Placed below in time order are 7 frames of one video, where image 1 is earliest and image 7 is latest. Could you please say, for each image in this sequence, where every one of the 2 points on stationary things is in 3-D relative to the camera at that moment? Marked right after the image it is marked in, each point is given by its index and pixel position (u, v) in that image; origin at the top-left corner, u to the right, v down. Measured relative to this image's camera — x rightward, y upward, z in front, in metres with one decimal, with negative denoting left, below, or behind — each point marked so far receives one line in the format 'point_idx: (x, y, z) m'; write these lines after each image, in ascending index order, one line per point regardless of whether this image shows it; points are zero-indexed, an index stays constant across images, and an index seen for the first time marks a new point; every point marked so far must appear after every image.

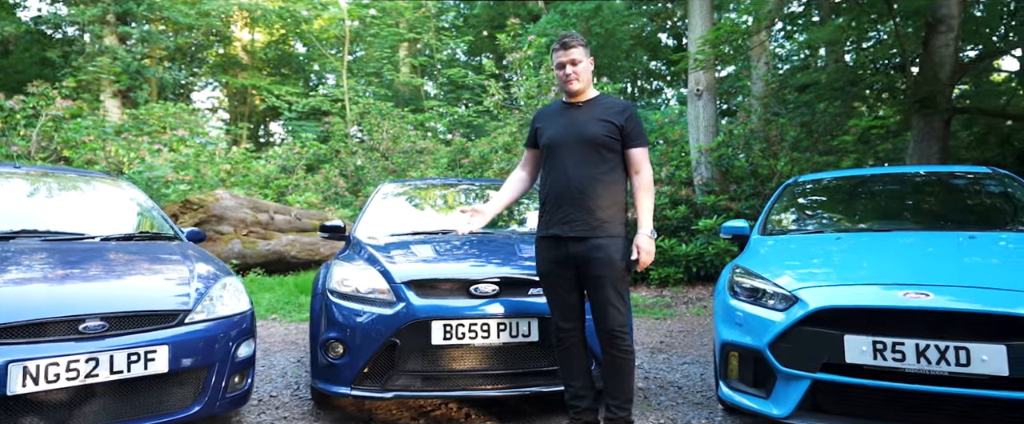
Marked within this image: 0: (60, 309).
0: (-1.5, -0.3, +2.2) m
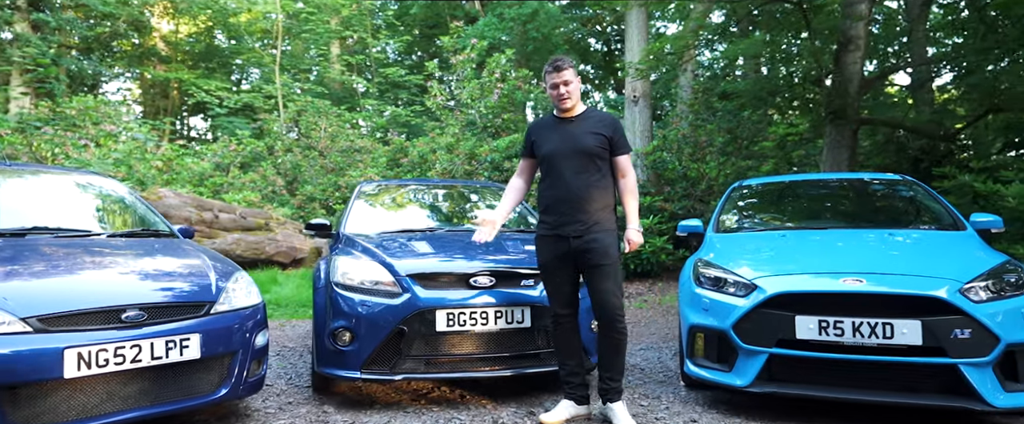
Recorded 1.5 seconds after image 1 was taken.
0: (-1.5, -0.3, +2.4) m
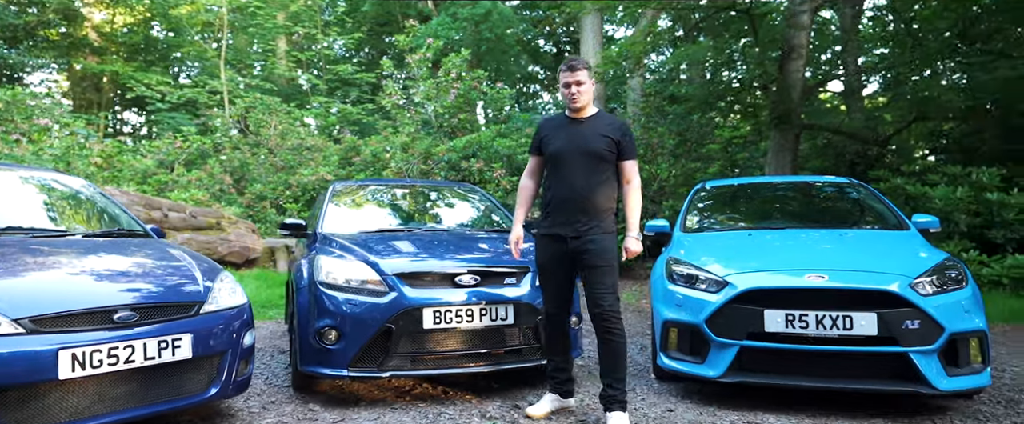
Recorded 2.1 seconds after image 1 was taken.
0: (-1.5, -0.3, +2.4) m
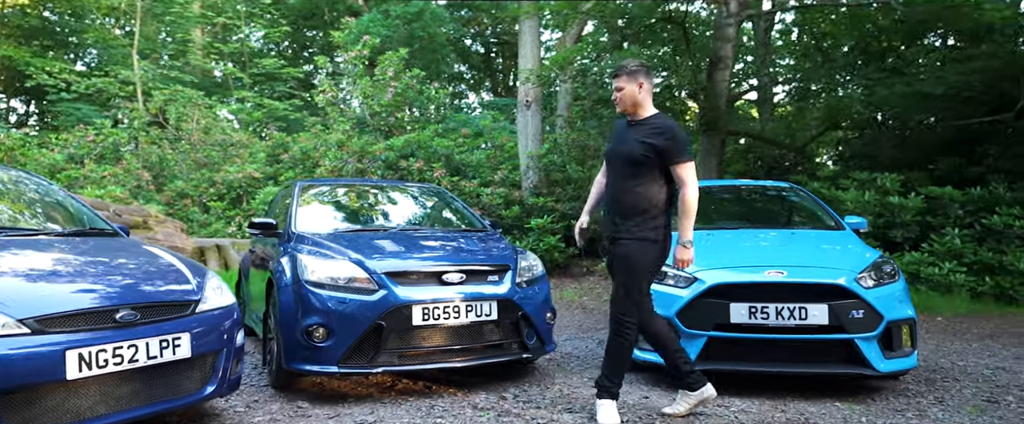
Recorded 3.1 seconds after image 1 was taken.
0: (-1.5, -0.3, +2.3) m
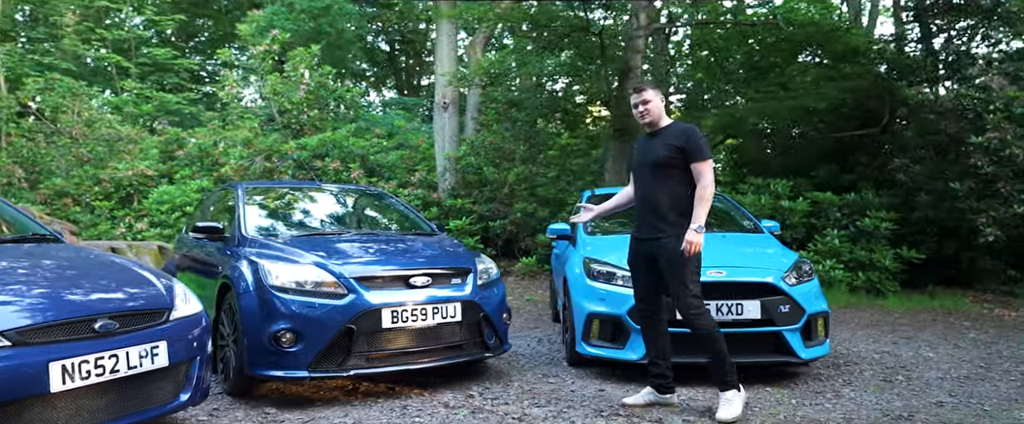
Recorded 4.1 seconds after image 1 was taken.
0: (-1.5, -0.3, +2.2) m
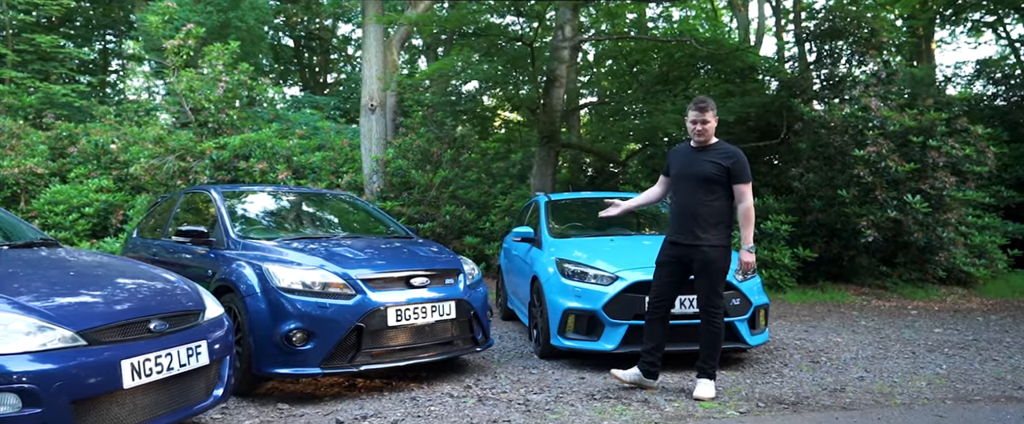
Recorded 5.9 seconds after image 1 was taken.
0: (-1.3, -0.4, +2.3) m
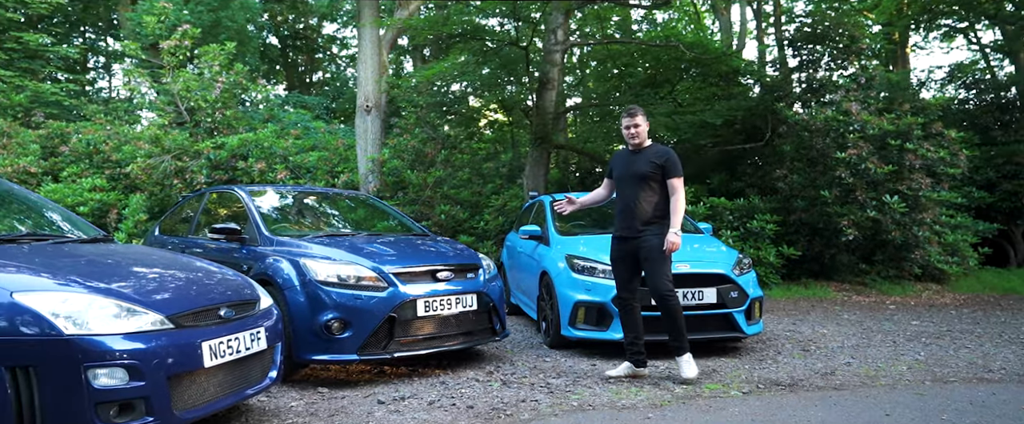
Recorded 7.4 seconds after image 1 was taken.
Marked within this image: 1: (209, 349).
0: (-1.2, -0.3, +2.6) m
1: (-1.1, -0.5, +2.5) m
